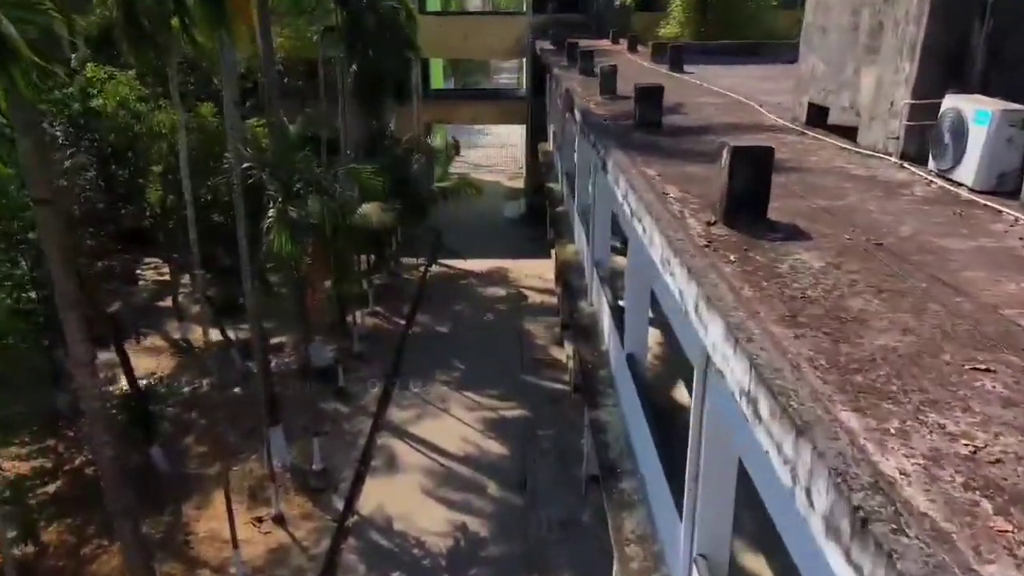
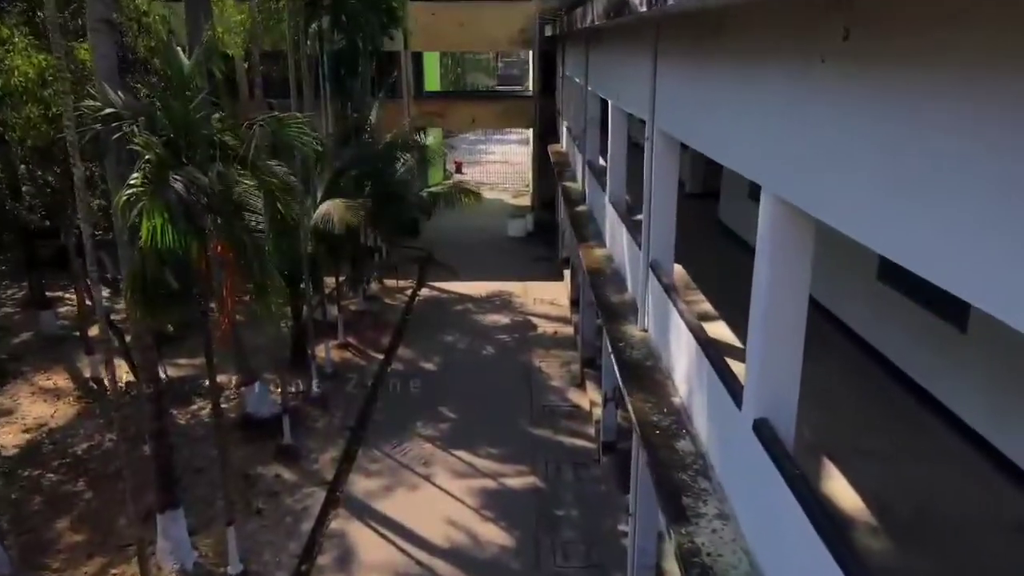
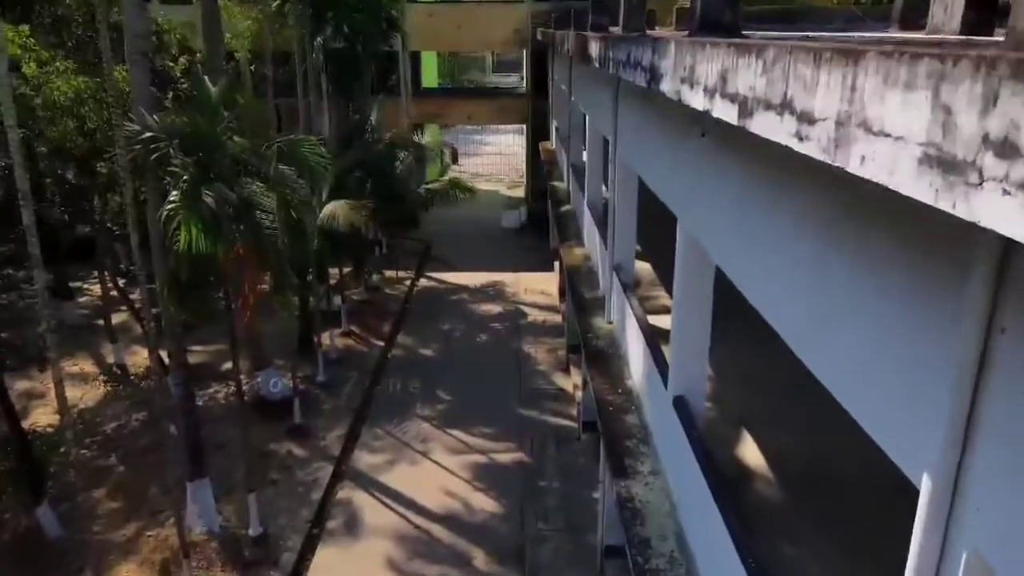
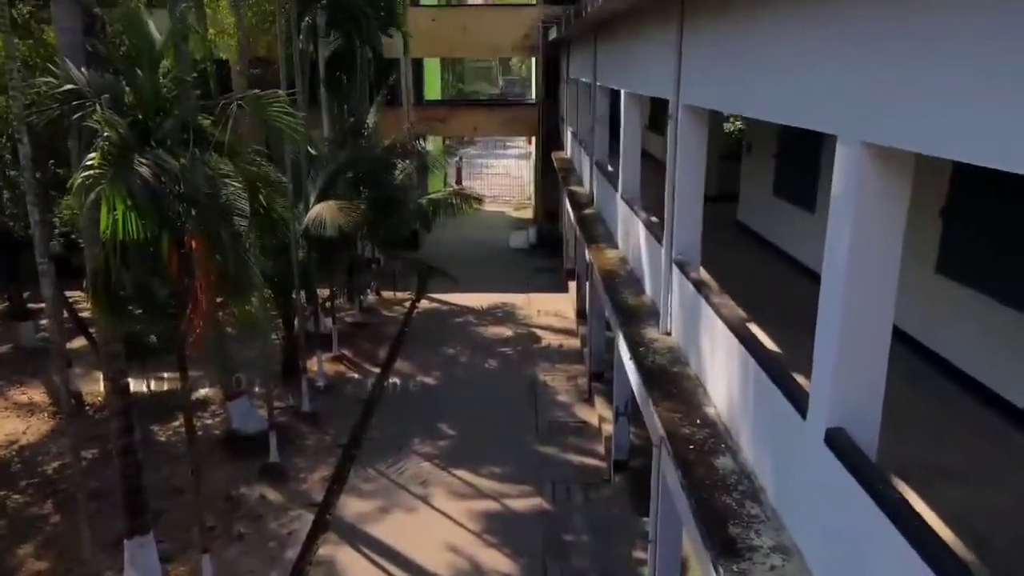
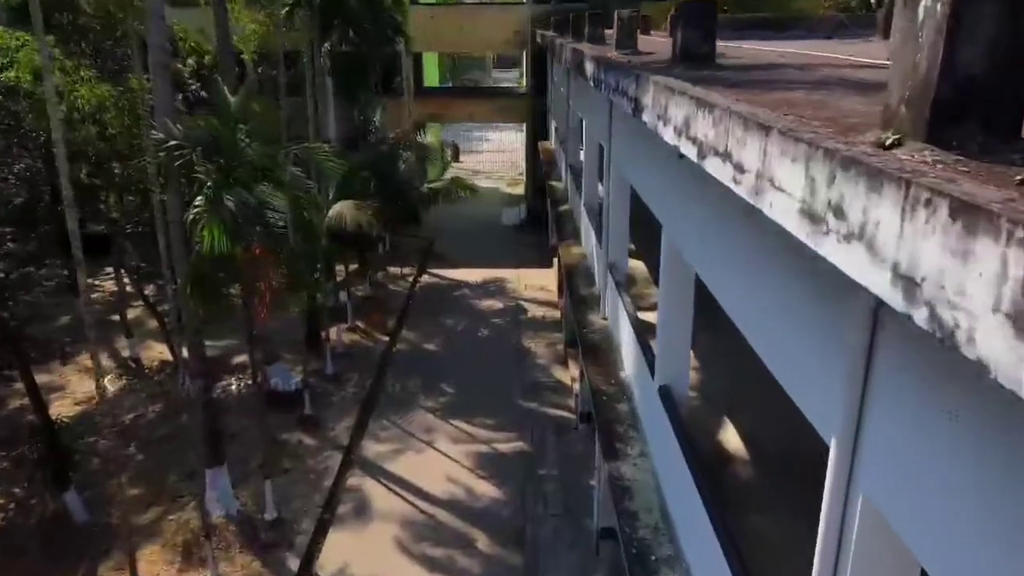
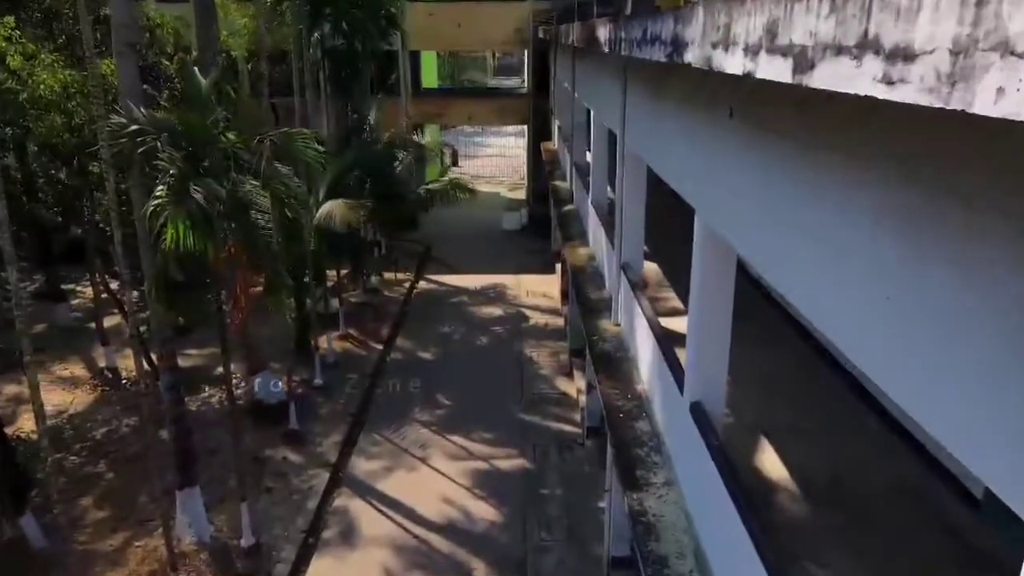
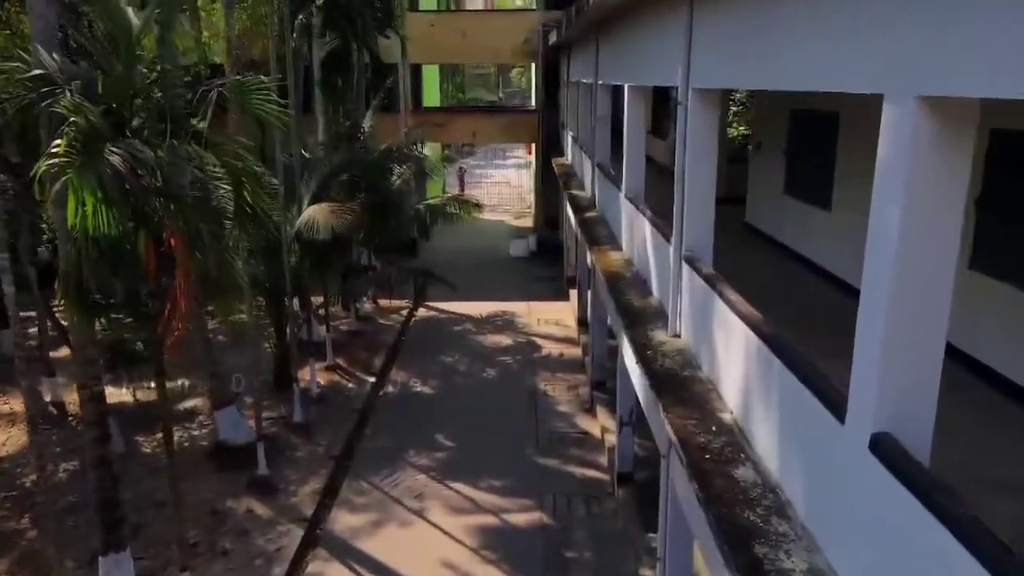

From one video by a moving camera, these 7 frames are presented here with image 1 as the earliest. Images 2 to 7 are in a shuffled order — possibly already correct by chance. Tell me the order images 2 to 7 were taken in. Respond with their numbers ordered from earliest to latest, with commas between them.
5, 3, 6, 2, 4, 7
